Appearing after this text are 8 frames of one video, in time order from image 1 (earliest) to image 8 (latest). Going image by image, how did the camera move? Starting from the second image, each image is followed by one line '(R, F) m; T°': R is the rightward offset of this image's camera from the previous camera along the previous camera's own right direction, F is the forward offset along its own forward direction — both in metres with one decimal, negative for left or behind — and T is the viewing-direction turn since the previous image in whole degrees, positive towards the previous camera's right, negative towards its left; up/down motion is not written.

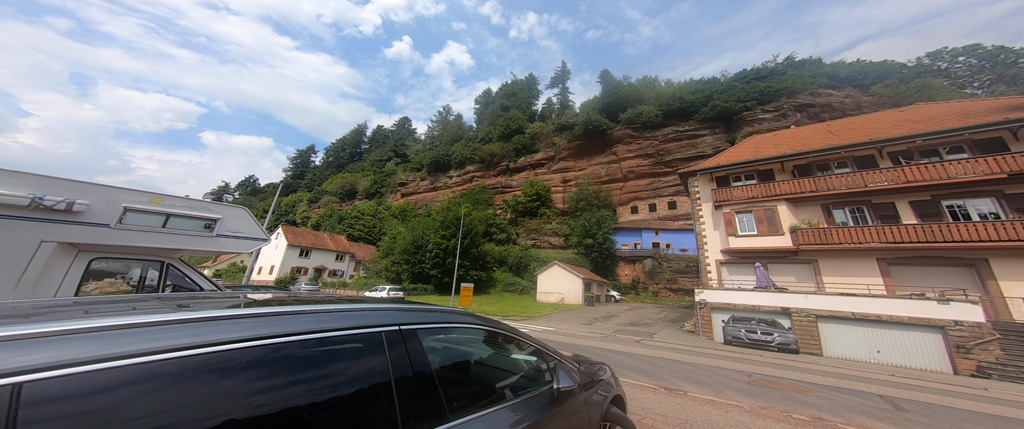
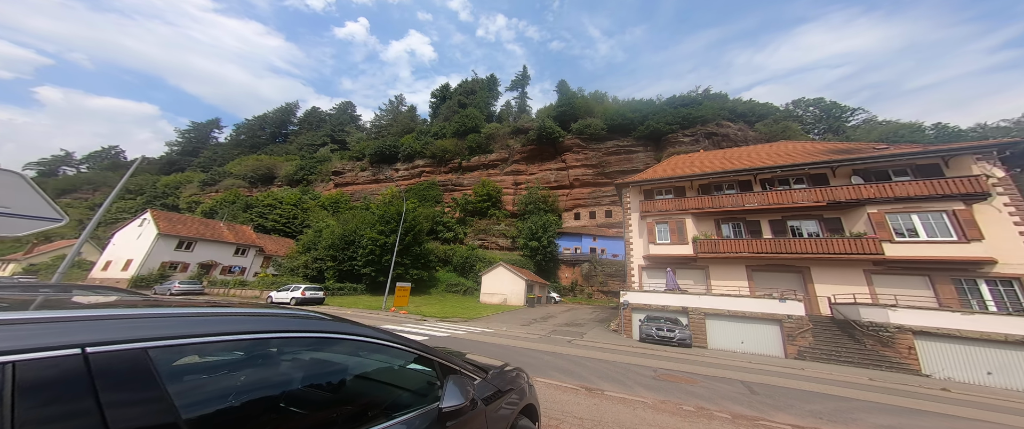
(+0.2, -0.1) m; +10°
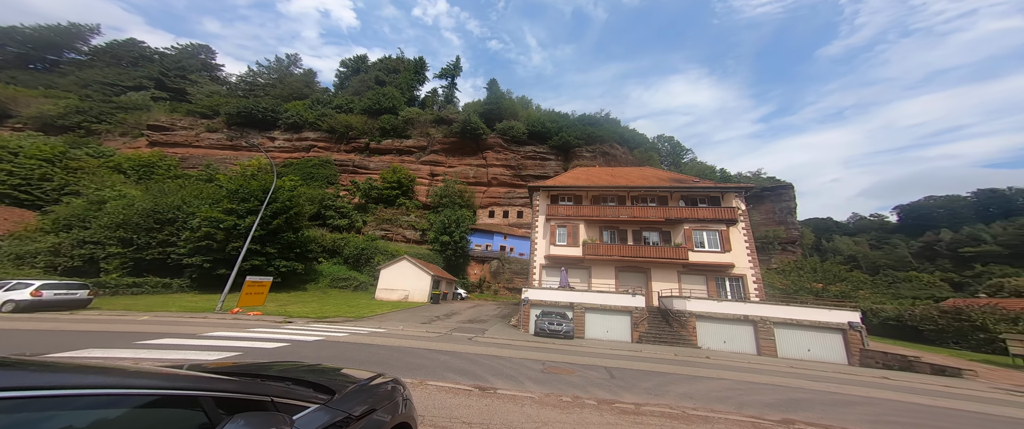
(+0.2, +0.1) m; +16°
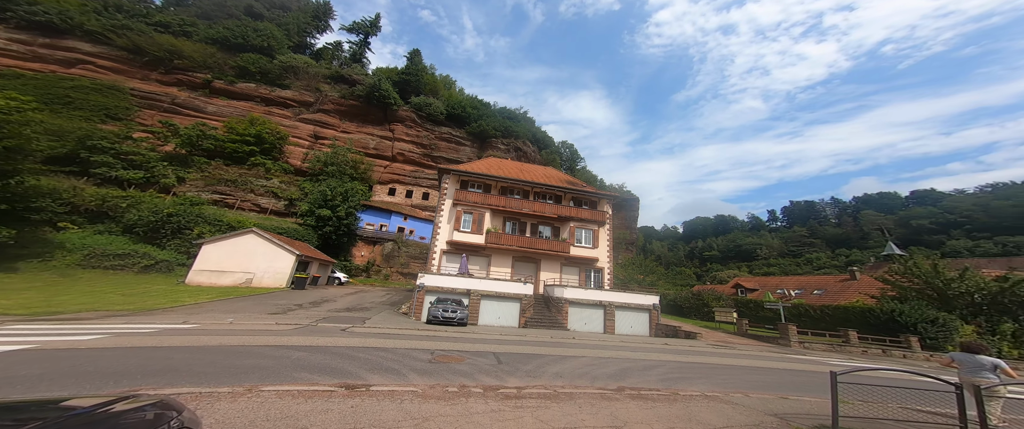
(+0.1, +0.2) m; +18°
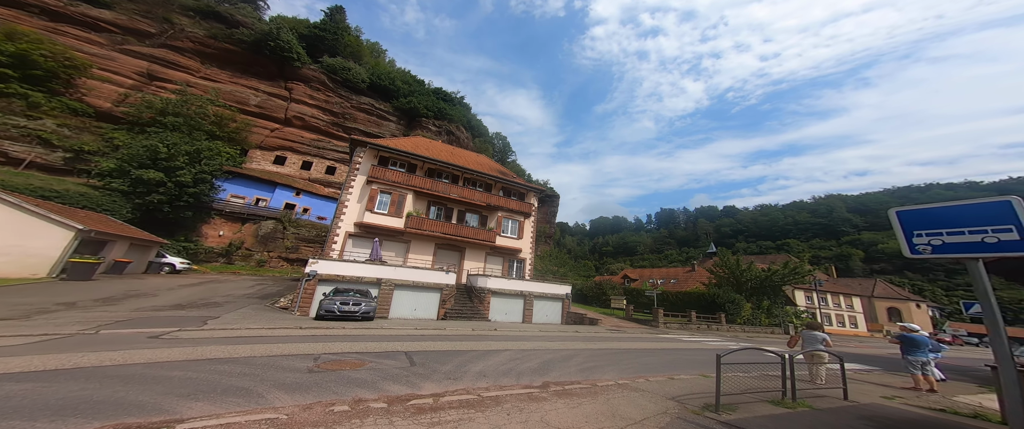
(0.0, +0.8) m; +15°
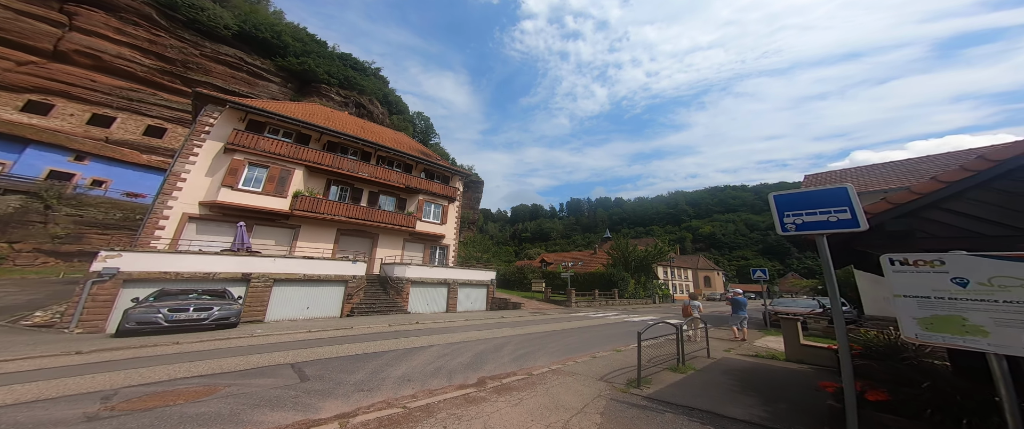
(-0.2, +0.7) m; +15°
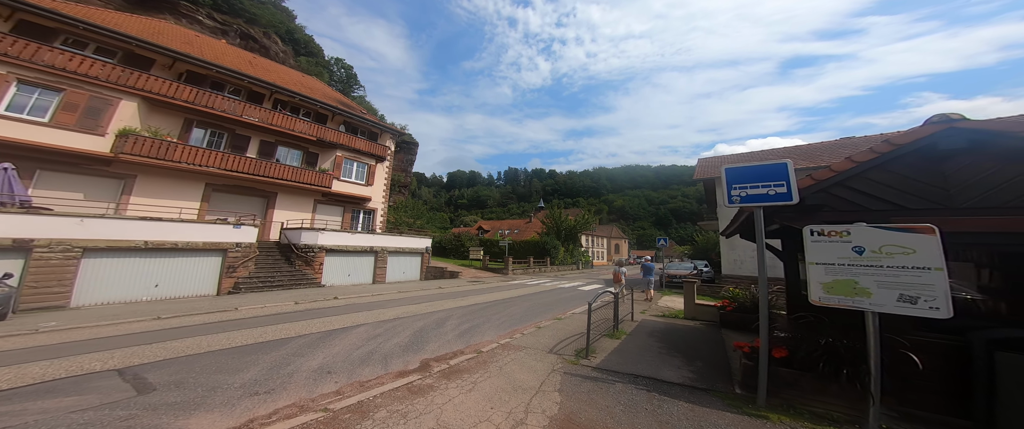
(-0.3, +0.7) m; +13°
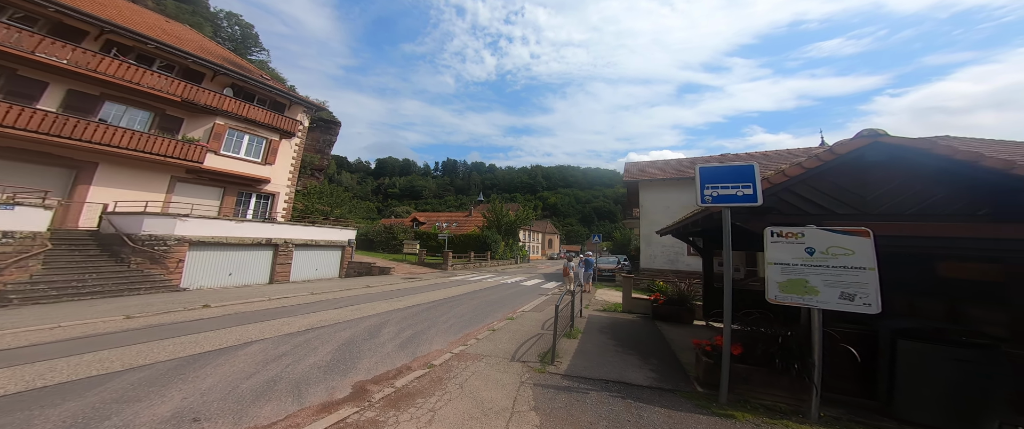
(-0.4, +0.8) m; +12°
